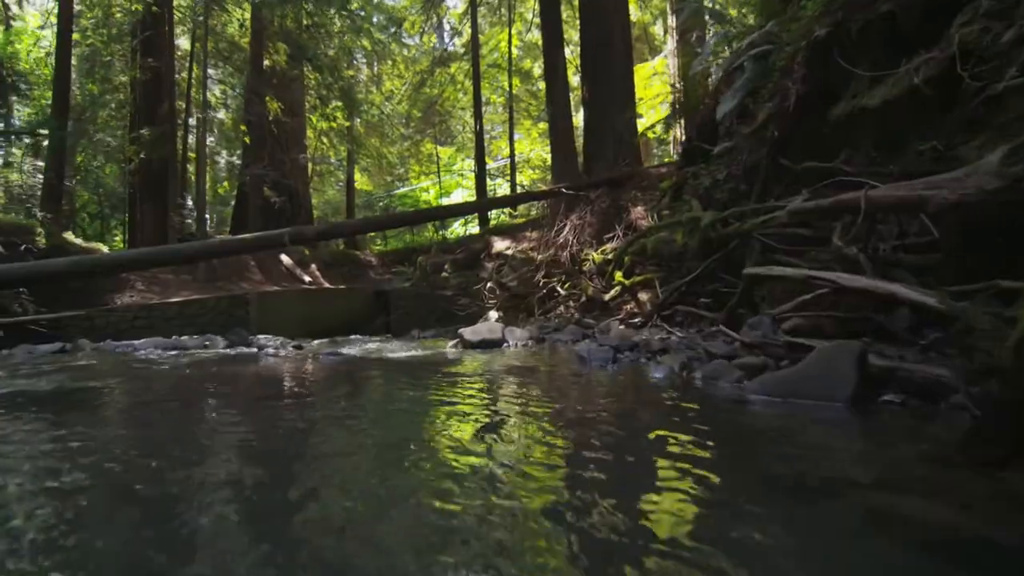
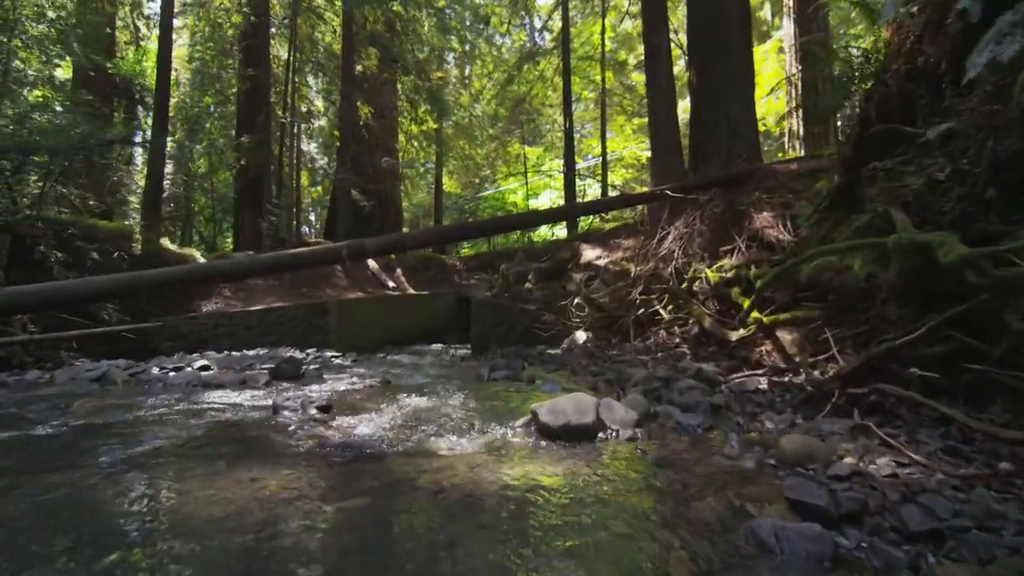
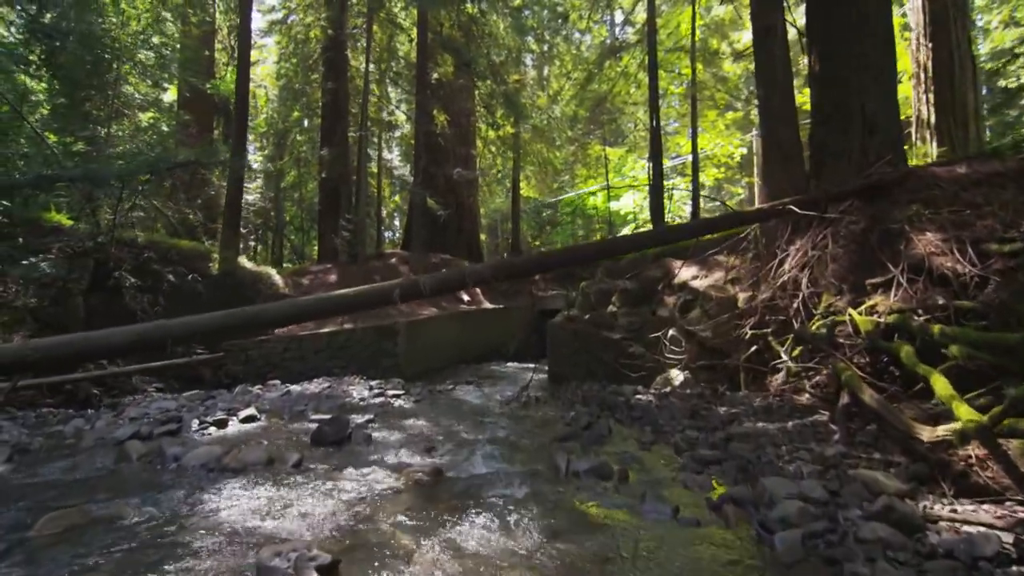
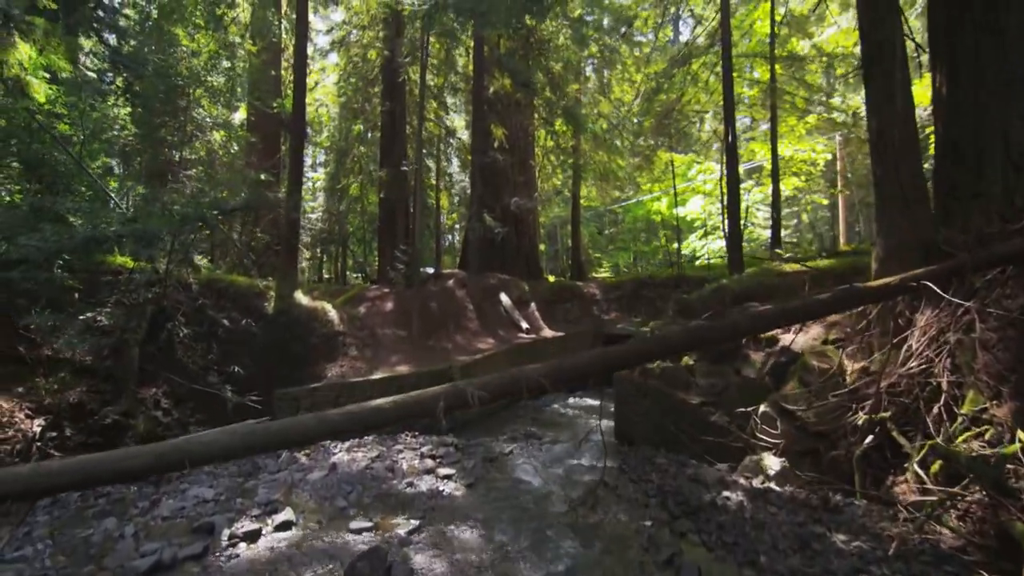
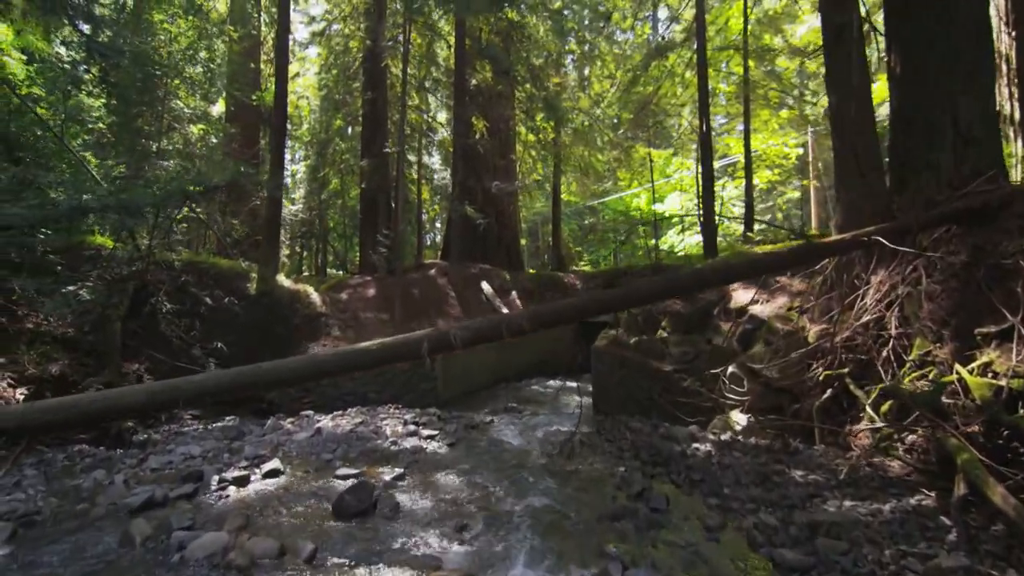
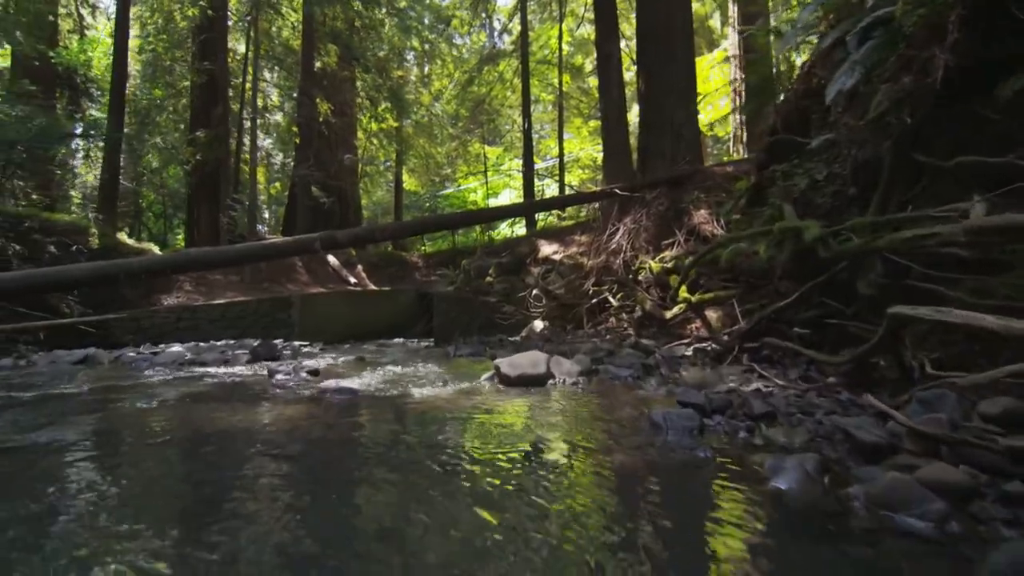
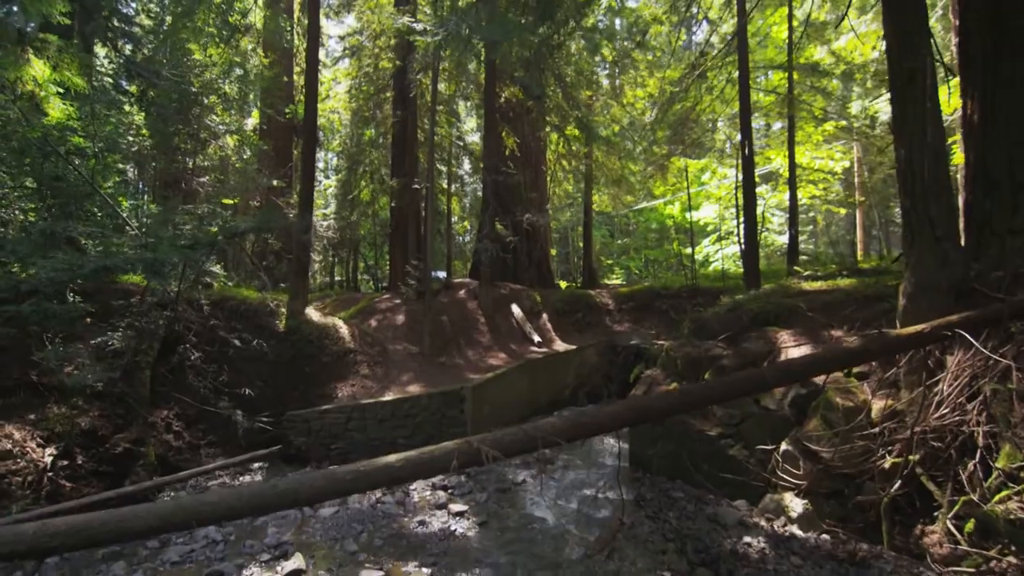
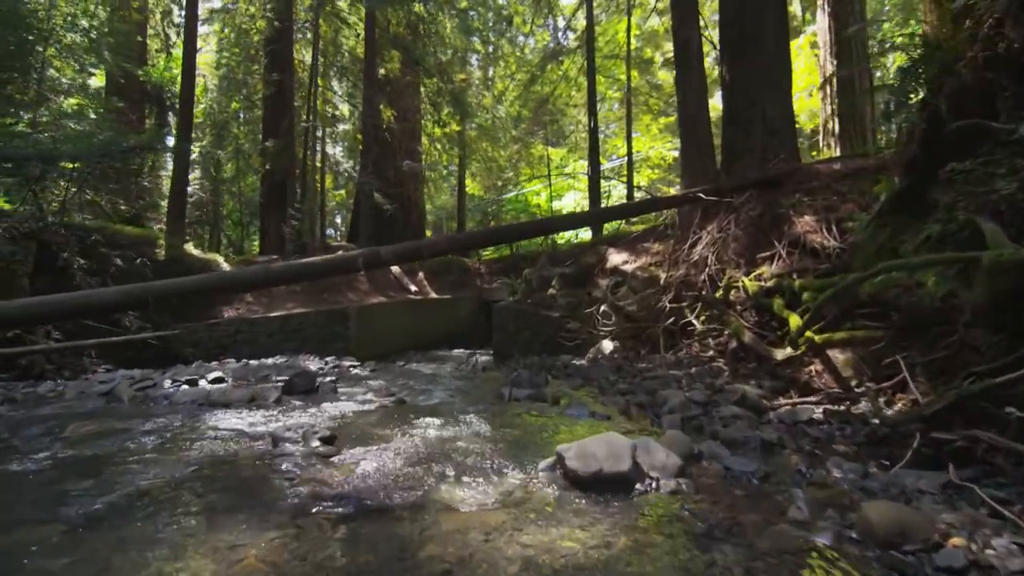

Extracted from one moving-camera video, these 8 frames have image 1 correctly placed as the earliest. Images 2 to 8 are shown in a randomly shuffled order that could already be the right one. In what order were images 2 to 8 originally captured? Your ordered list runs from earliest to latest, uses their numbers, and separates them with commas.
6, 2, 8, 3, 5, 4, 7
